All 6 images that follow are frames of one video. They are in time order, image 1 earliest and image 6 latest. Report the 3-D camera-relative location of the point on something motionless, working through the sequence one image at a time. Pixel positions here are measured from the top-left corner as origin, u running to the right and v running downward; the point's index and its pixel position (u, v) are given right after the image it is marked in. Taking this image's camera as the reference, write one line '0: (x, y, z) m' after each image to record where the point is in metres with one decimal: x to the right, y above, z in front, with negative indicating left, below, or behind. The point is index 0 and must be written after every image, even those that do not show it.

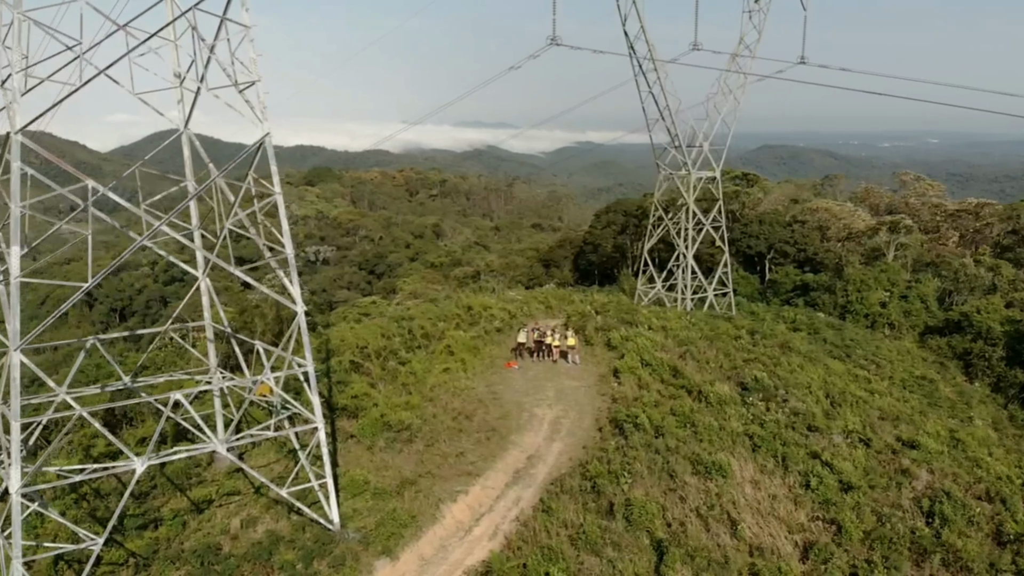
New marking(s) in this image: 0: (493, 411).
0: (-0.4, -2.8, +16.3) m
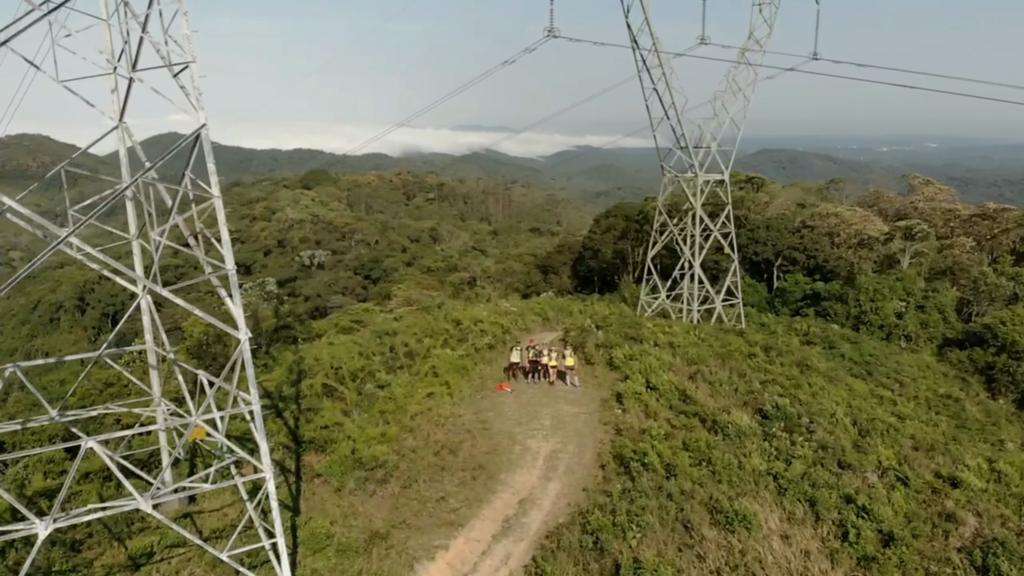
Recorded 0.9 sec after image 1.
0: (-0.6, -3.1, +14.4) m
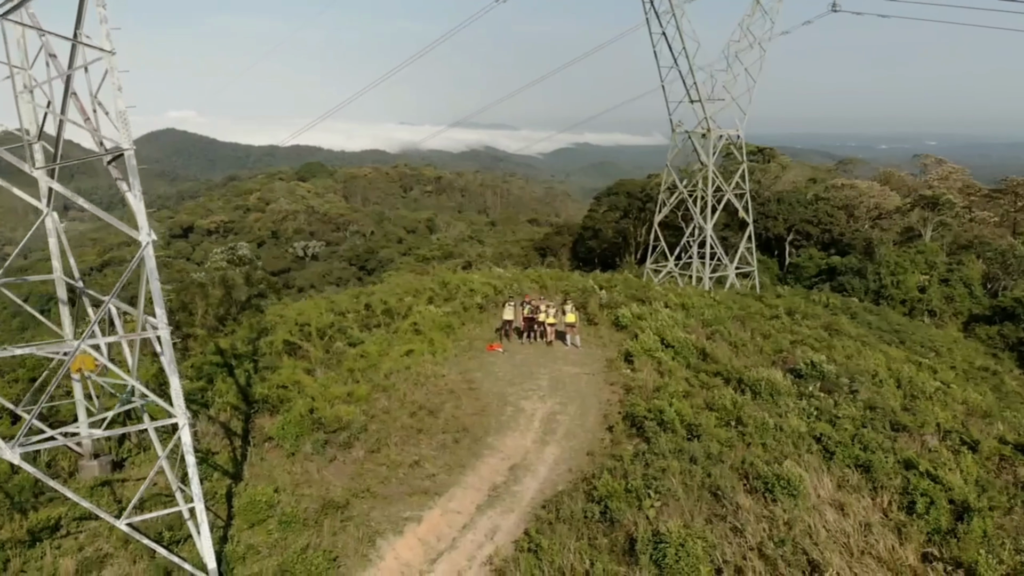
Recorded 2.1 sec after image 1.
0: (-0.8, -2.0, +12.2) m
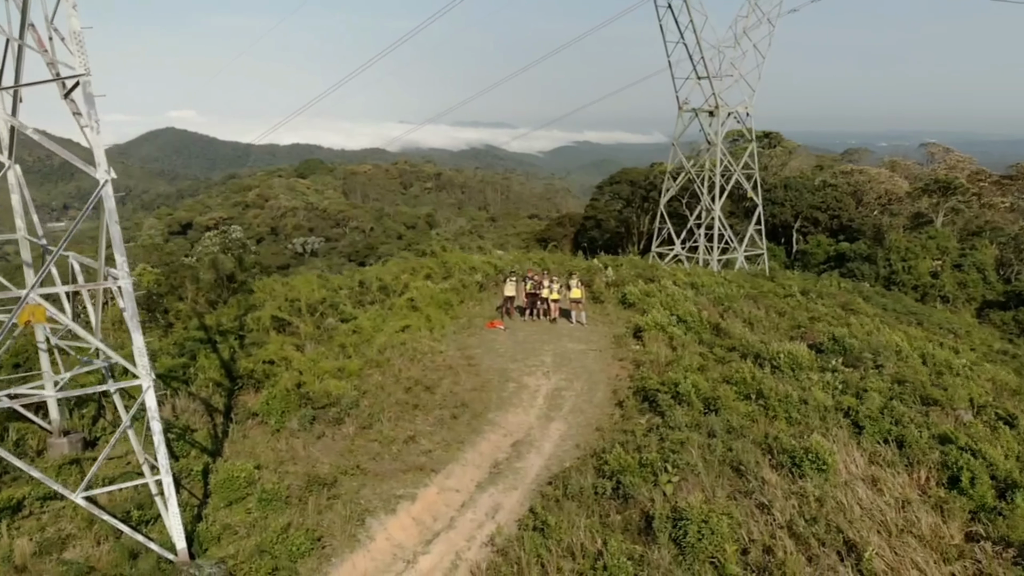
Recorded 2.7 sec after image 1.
0: (-0.7, -1.5, +11.4) m
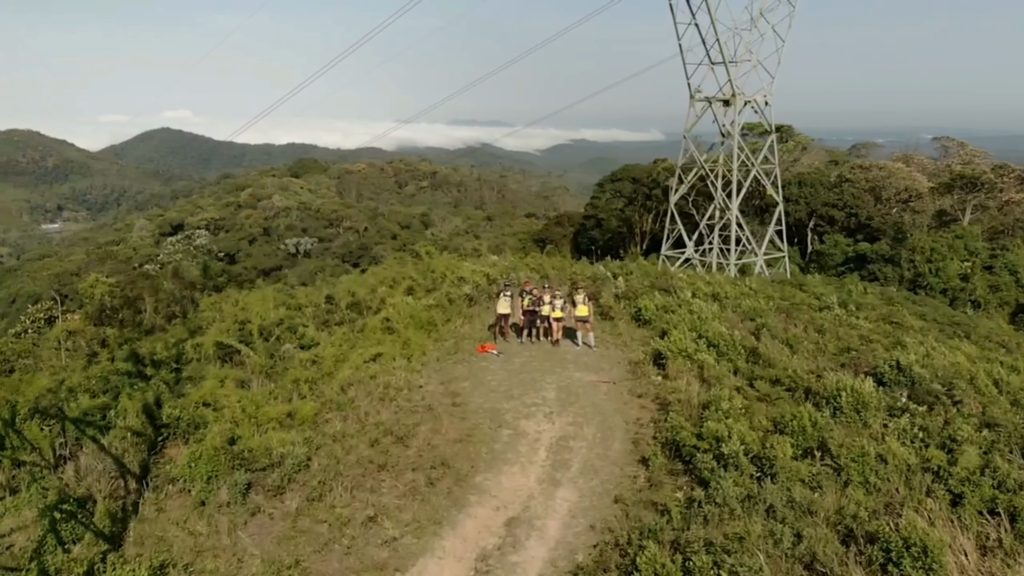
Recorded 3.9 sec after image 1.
0: (-0.8, -1.8, +9.1) m
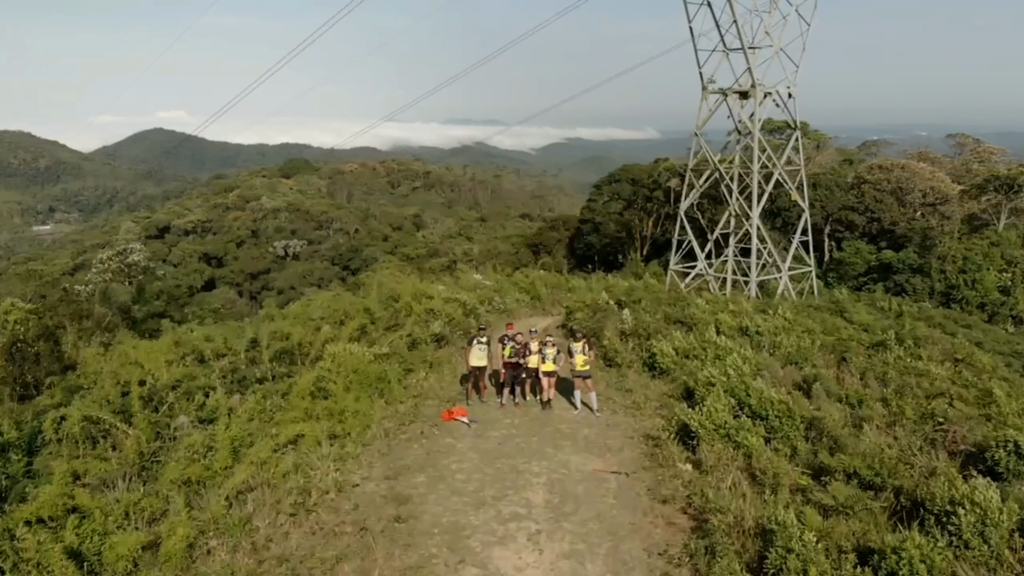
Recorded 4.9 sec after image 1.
0: (-1.1, -2.4, +6.2) m
